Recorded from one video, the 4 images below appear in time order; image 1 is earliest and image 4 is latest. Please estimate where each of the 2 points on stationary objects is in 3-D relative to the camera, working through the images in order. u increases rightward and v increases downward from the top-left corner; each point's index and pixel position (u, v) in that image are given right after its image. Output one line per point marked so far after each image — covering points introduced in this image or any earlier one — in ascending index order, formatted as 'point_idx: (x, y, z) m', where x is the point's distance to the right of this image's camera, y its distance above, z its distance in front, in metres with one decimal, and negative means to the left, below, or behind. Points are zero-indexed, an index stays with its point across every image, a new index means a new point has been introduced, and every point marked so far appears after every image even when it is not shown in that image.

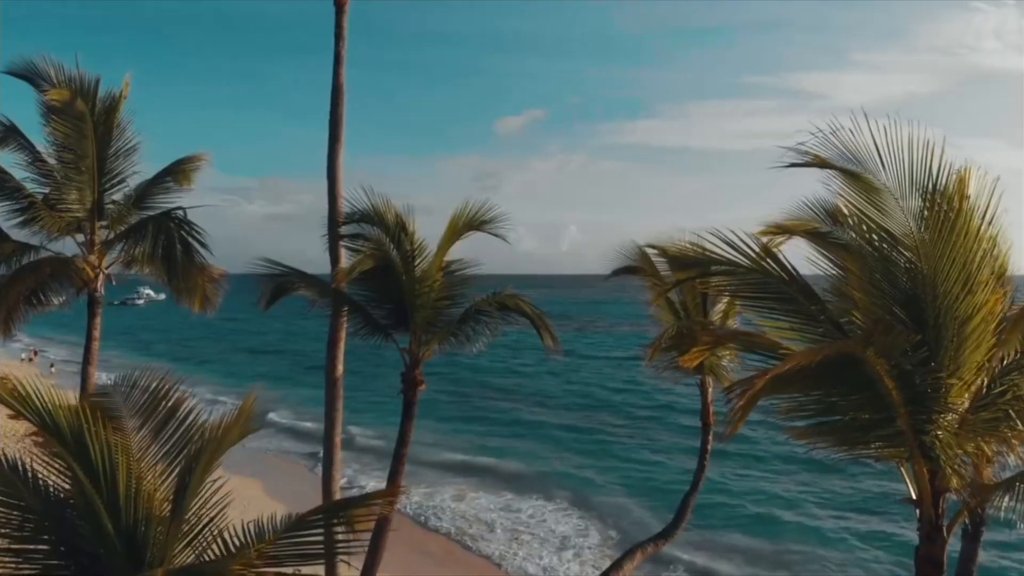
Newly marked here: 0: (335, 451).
0: (-2.1, -1.9, +9.6) m
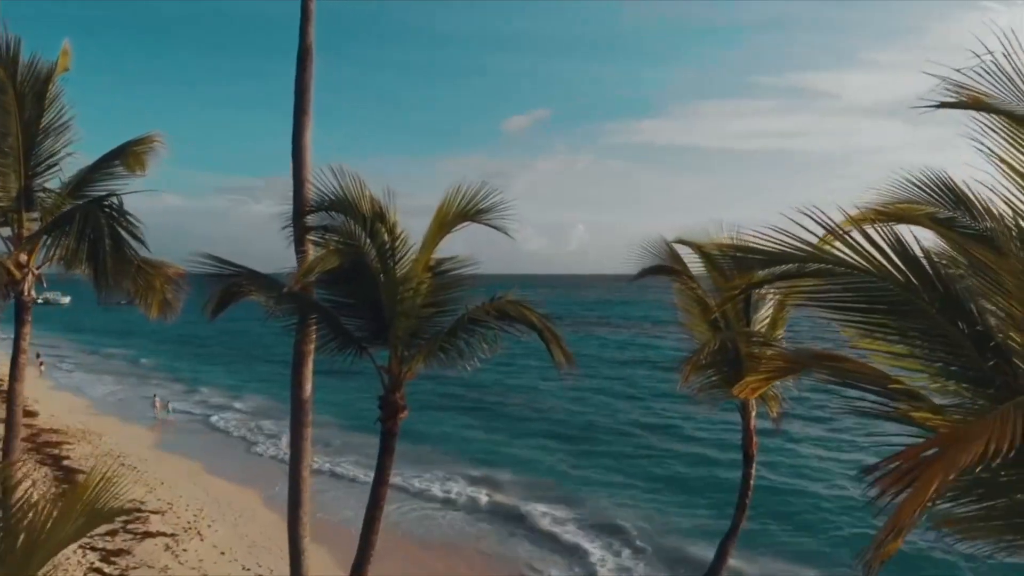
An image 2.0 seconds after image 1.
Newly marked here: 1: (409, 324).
0: (-2.1, -2.0, +8.1) m
1: (-0.9, -0.3, +6.9) m
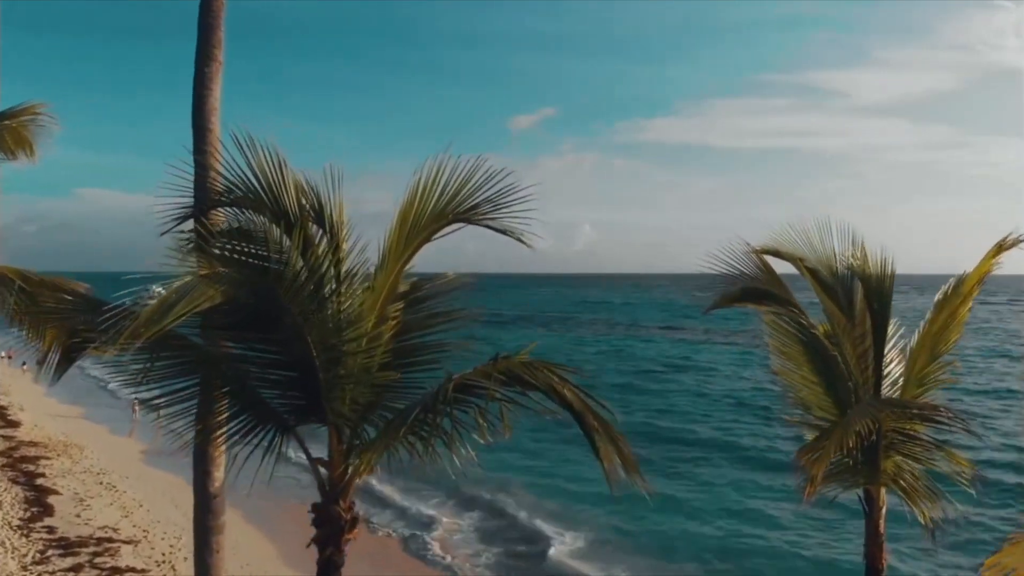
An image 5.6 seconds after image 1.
0: (-2.0, -2.2, +5.5) m
1: (-0.8, -0.5, +4.3) m
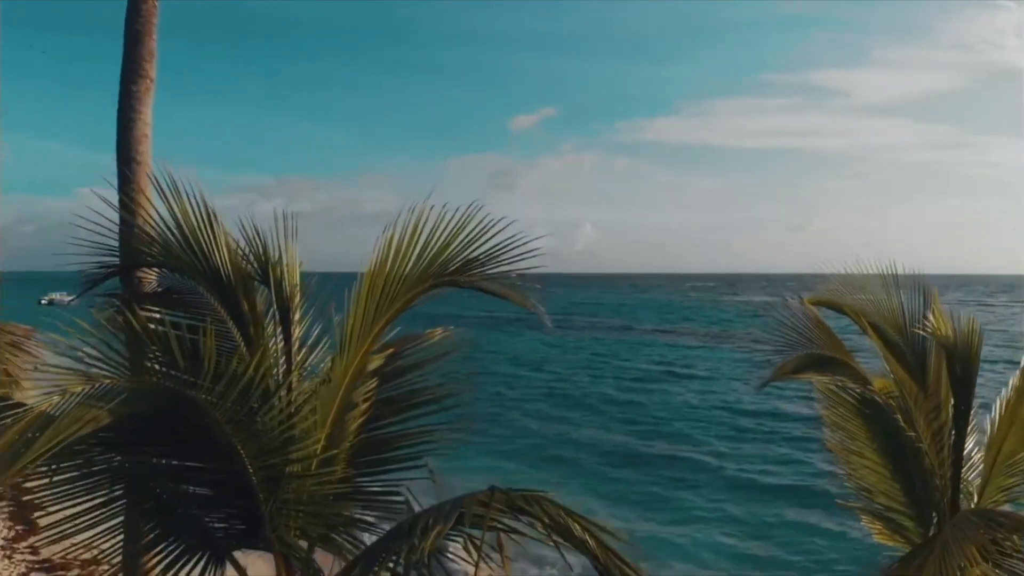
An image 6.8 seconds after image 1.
0: (-2.0, -2.5, +4.5) m
1: (-0.8, -0.9, +3.3) m
